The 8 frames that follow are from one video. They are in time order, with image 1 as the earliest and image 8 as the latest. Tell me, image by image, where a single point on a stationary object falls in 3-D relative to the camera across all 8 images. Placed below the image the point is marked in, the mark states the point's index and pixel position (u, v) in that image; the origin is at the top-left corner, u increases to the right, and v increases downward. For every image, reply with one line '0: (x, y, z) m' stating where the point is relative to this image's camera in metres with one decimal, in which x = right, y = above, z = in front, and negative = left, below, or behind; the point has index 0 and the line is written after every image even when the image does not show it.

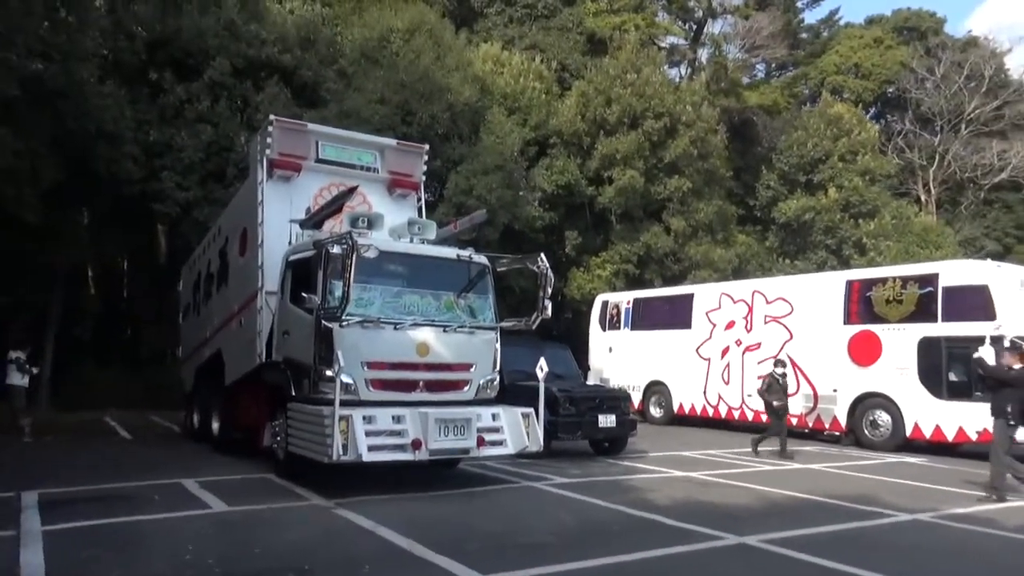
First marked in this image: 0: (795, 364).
0: (+6.9, -1.8, +18.6) m
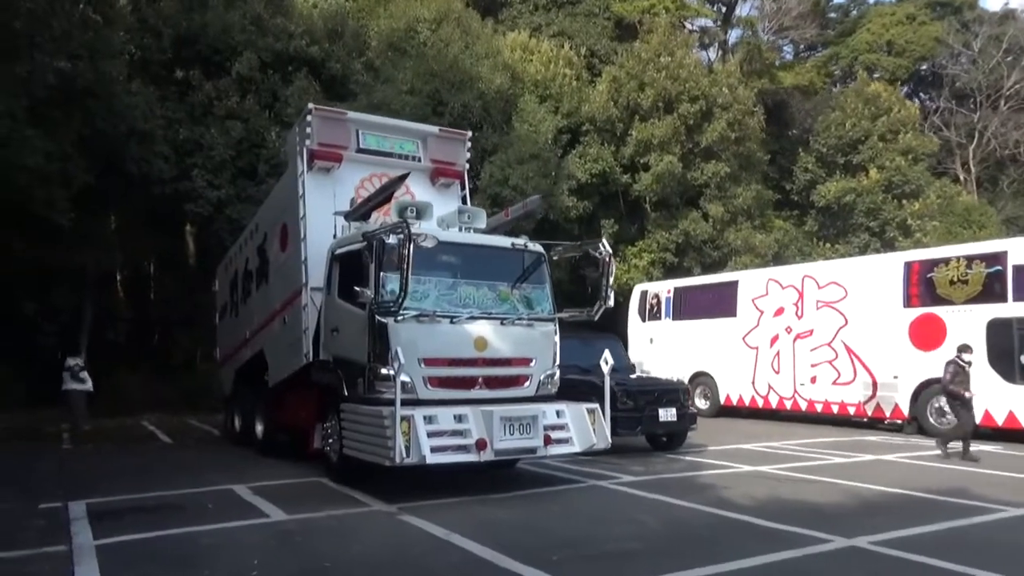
0: (+7.9, -1.5, +17.8) m
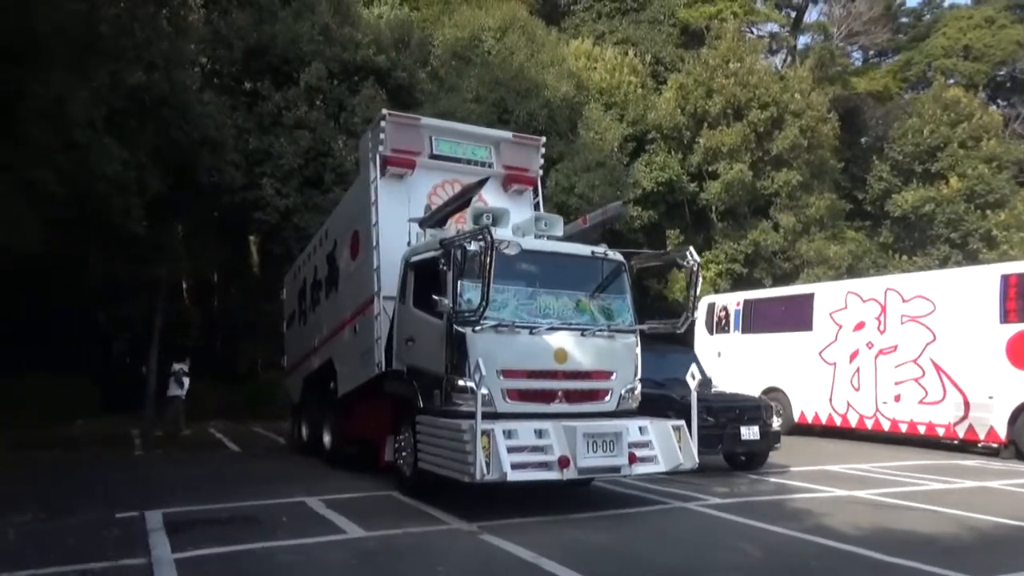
0: (+9.4, -1.8, +16.8) m
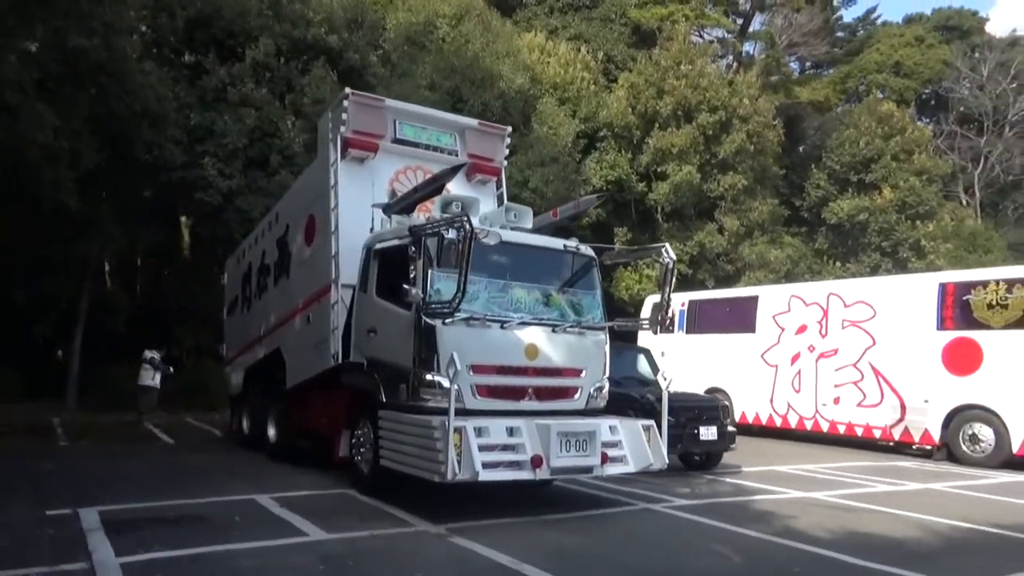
0: (+8.3, -1.9, +17.3) m
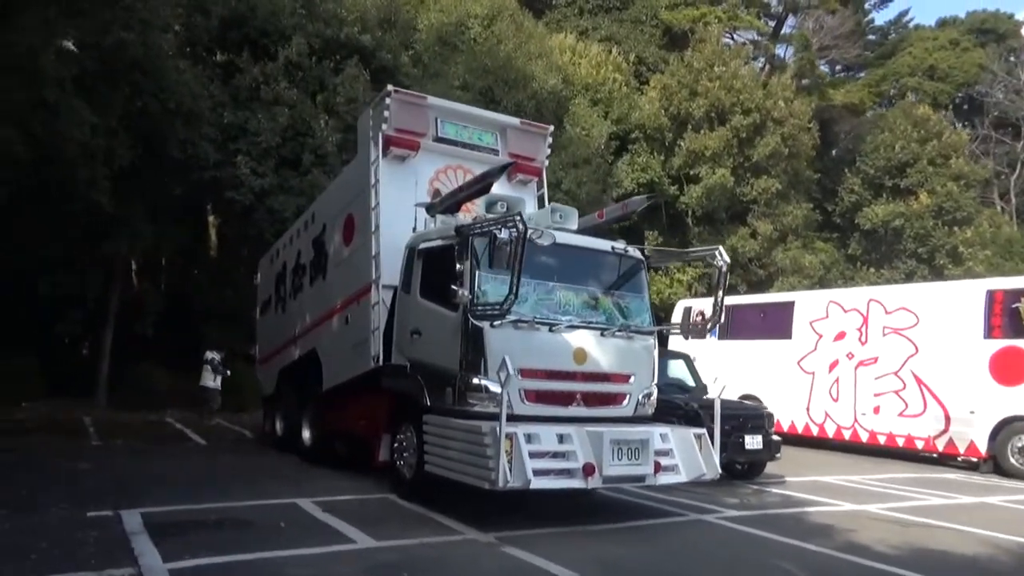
0: (+9.0, -2.1, +16.8) m
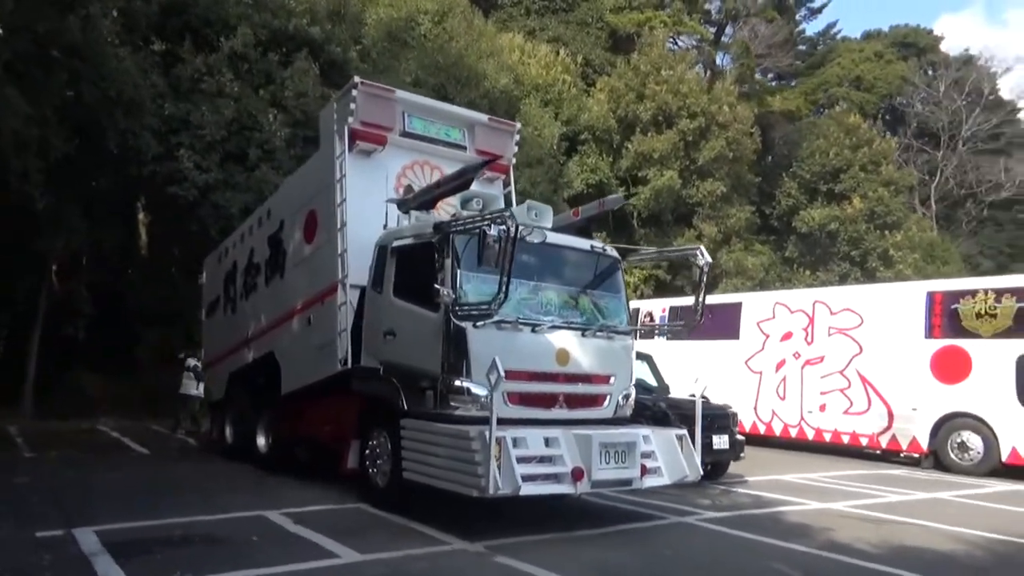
0: (+8.1, -2.1, +17.3) m
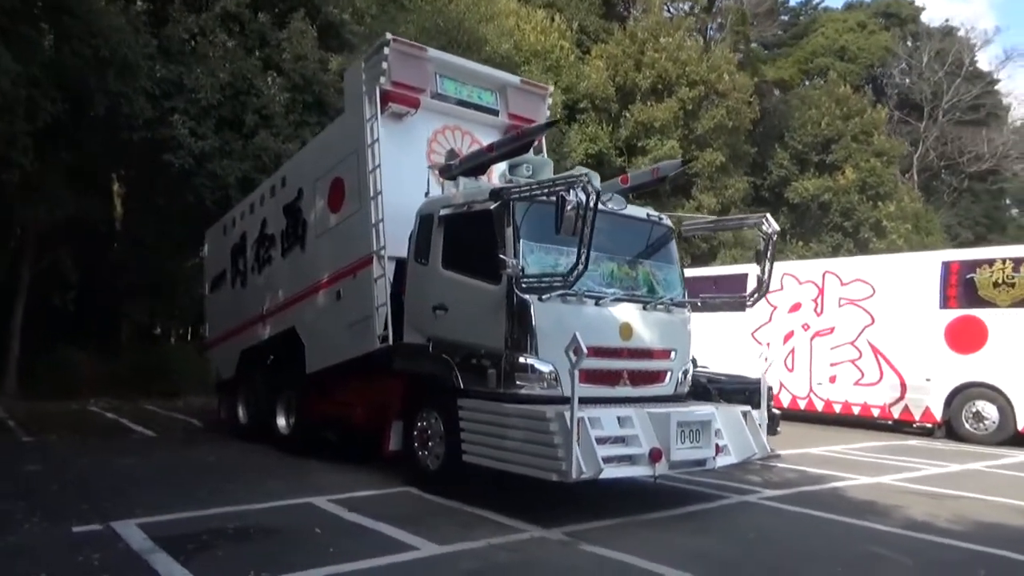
0: (+8.3, -1.4, +17.3) m
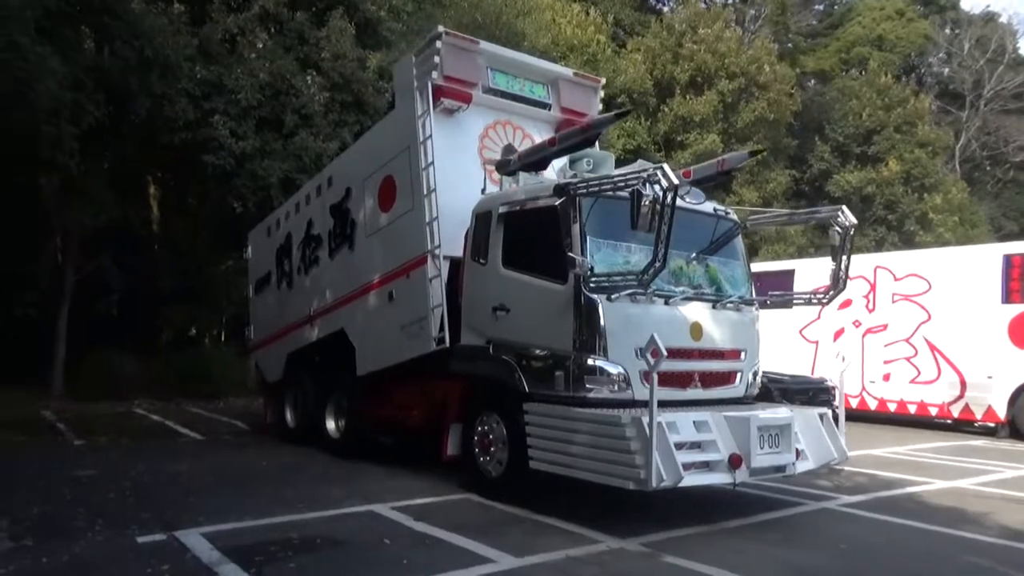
0: (+9.3, -1.3, +16.7) m
